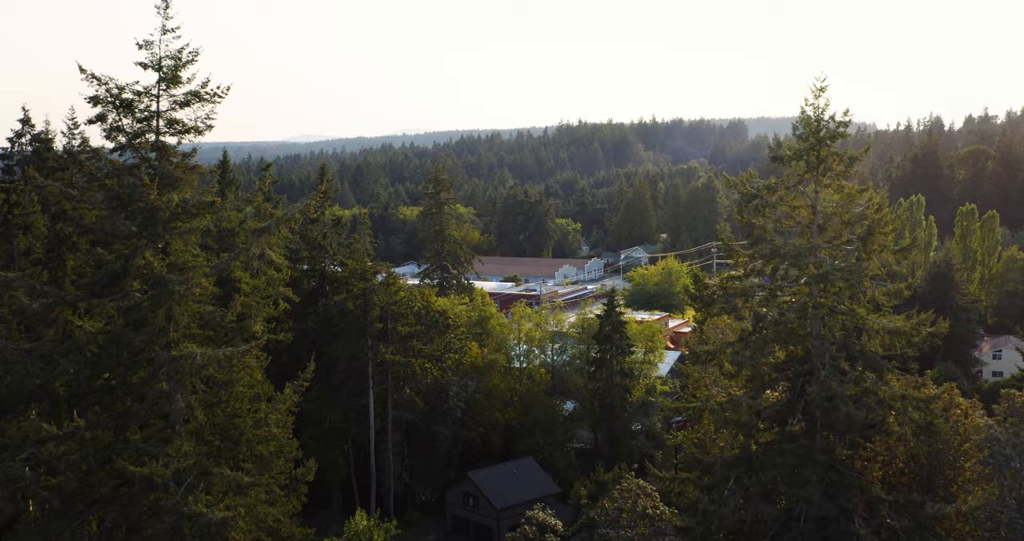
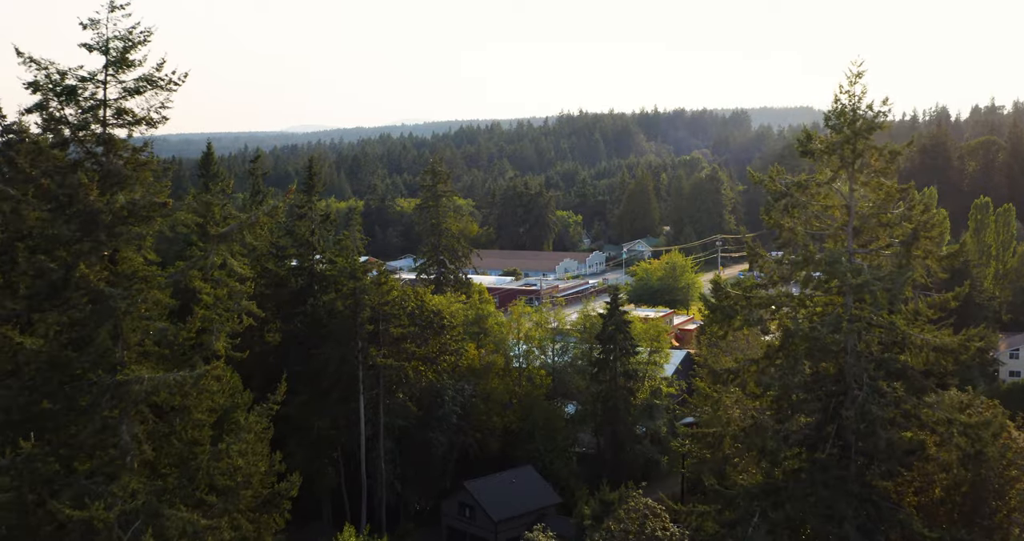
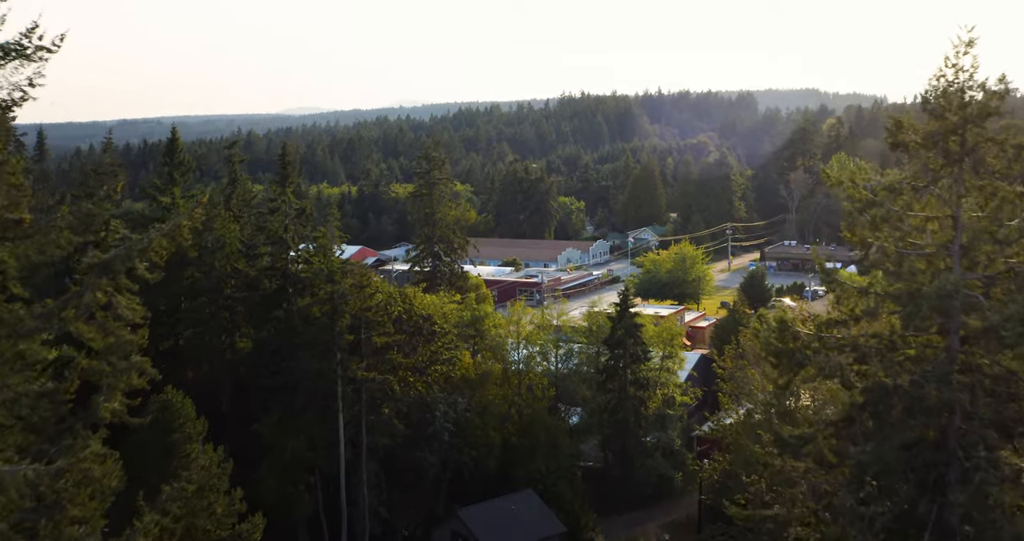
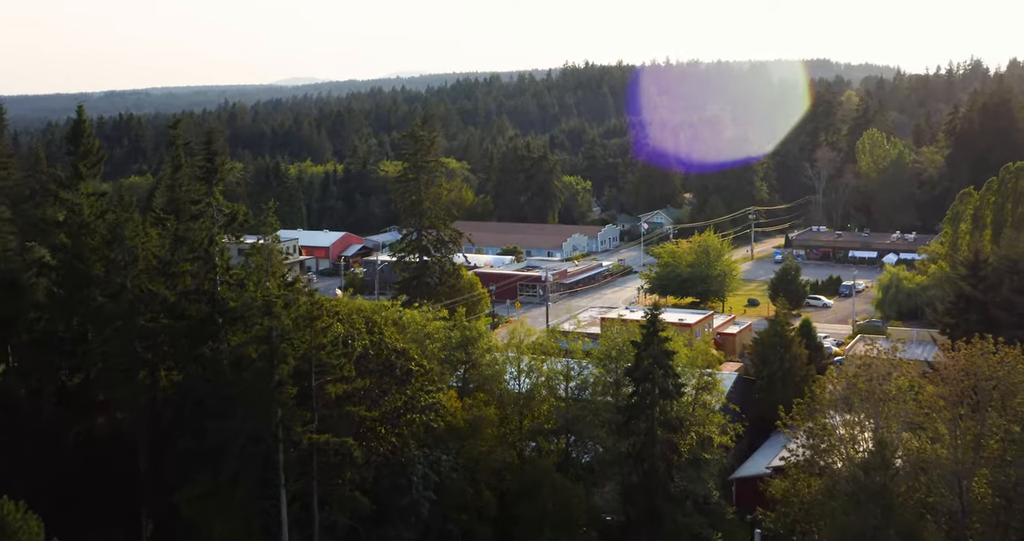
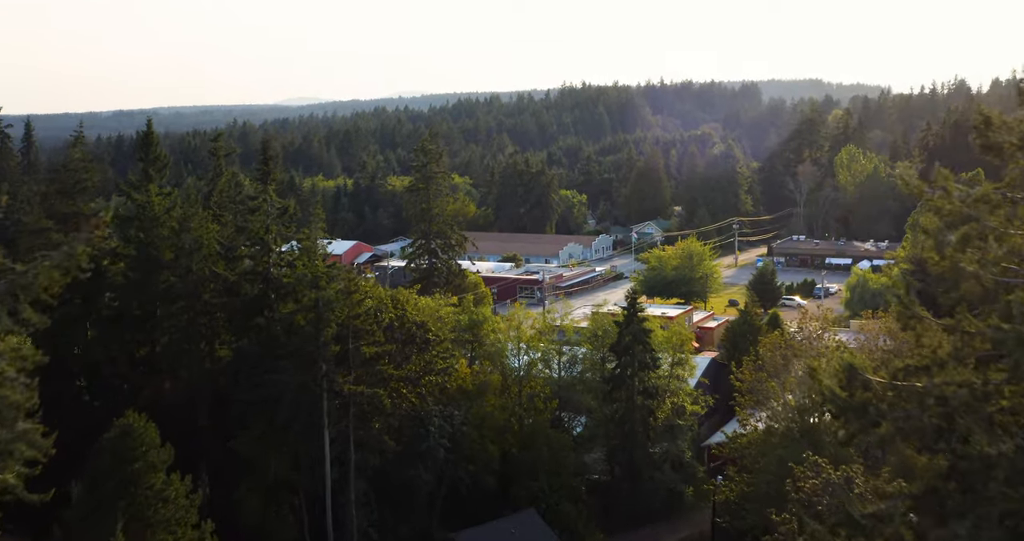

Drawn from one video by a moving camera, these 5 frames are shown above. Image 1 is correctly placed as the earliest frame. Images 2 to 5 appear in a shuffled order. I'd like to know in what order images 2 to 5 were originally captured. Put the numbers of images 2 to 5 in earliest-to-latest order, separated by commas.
2, 3, 5, 4
